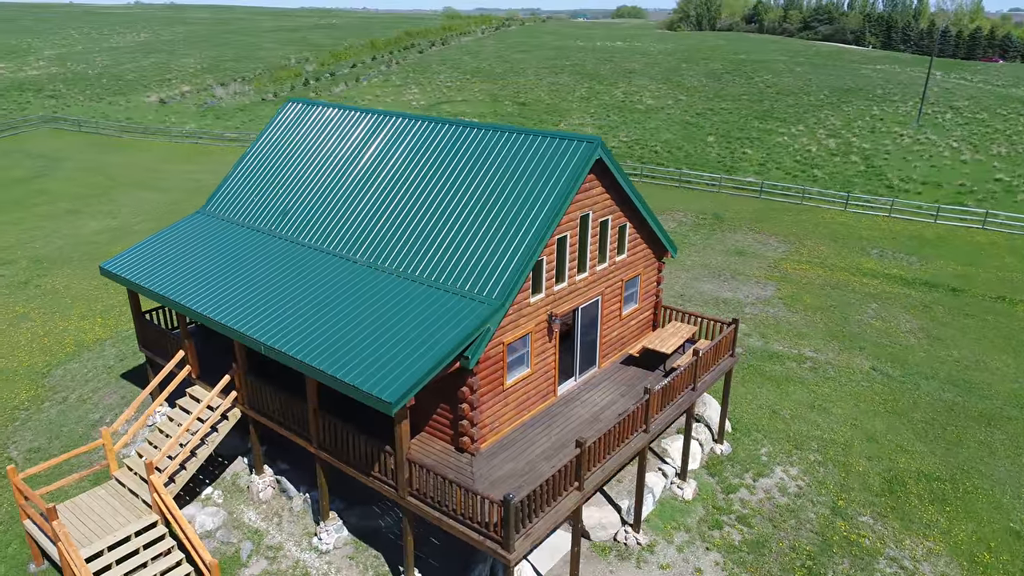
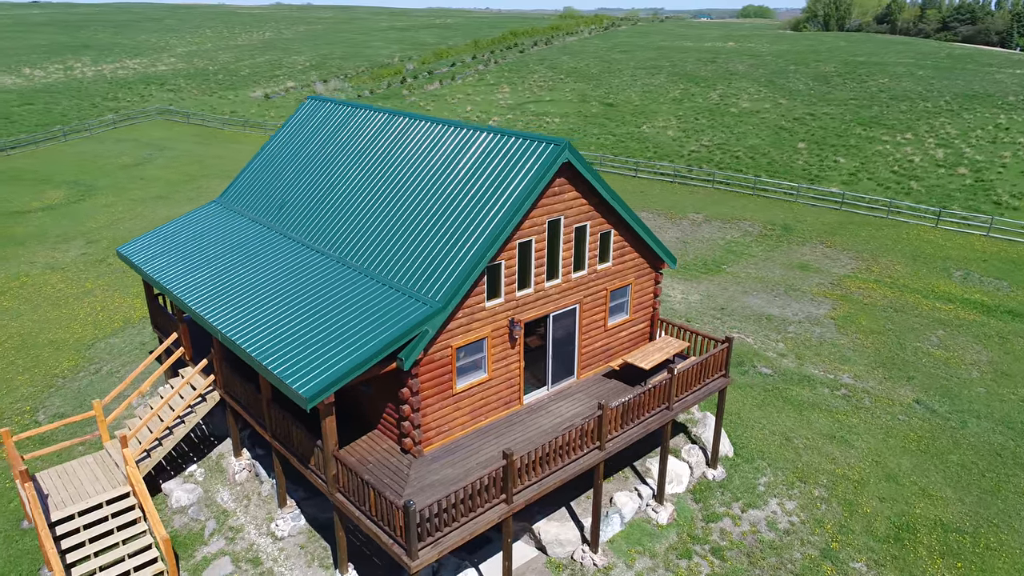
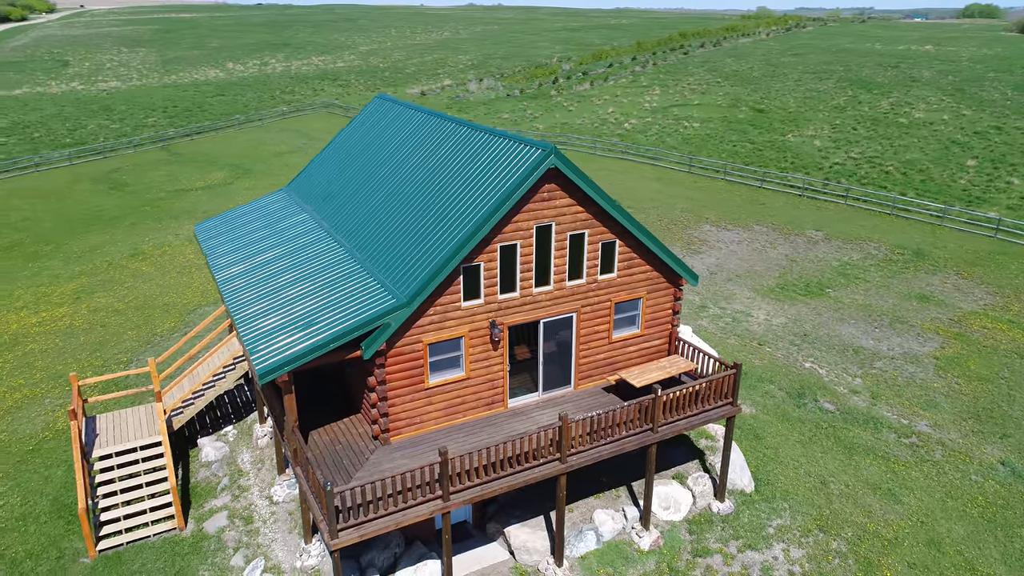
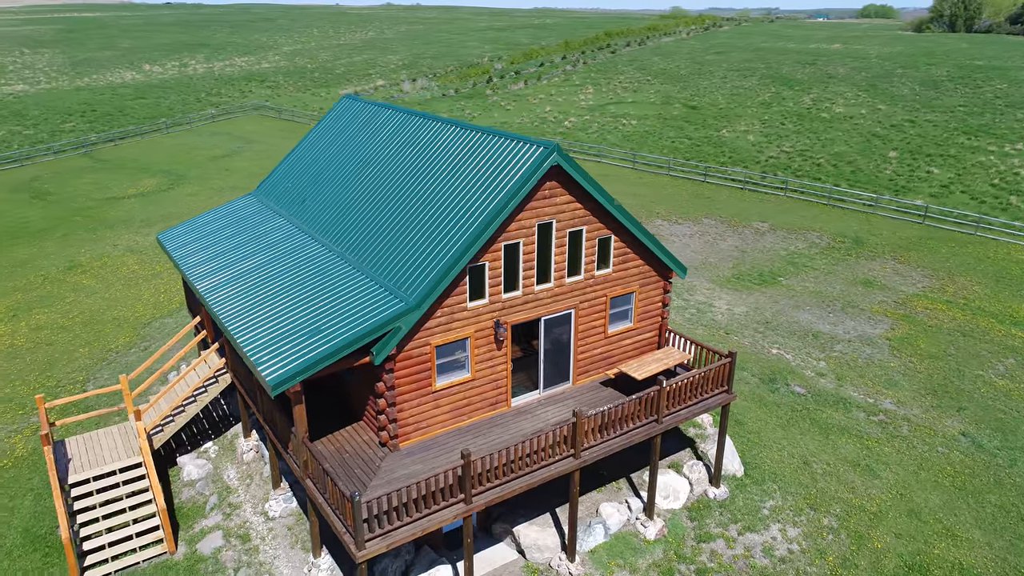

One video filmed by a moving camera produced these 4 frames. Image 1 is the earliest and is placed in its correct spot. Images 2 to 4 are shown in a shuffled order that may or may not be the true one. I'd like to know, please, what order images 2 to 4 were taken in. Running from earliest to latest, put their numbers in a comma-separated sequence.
2, 4, 3
